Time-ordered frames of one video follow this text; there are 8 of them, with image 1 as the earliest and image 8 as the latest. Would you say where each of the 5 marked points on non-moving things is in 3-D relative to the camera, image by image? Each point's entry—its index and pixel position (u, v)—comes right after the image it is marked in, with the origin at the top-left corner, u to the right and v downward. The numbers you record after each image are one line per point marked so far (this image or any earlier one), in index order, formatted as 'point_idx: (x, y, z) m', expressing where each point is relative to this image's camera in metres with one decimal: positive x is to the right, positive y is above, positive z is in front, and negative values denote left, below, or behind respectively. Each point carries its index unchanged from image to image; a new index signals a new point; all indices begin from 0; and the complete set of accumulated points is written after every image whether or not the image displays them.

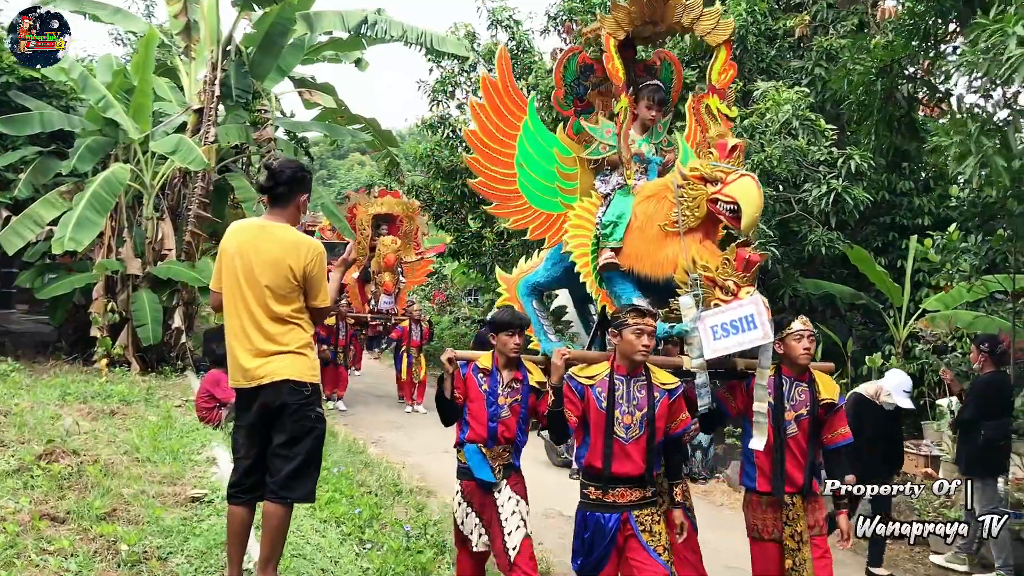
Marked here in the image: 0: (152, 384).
0: (-2.5, -0.7, +7.2) m
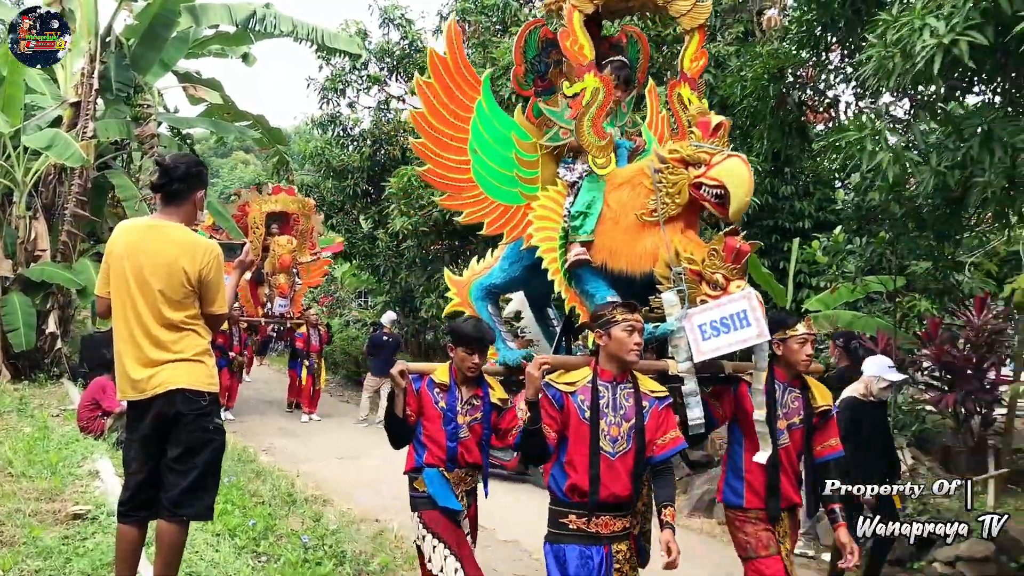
0: (-3.3, -0.7, +6.8) m
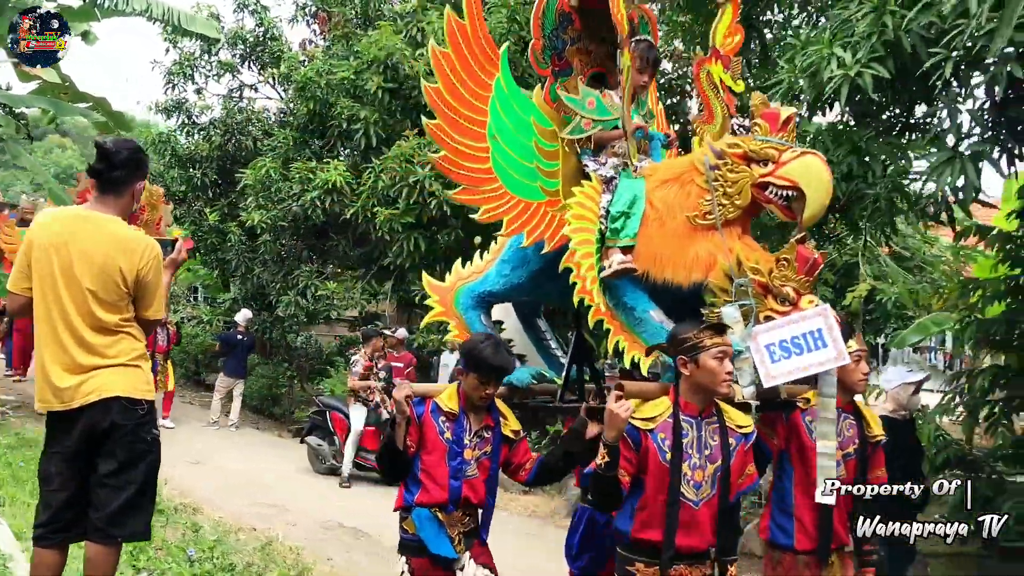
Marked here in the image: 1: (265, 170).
0: (-4.1, -0.6, +6.1) m
1: (-2.3, +1.1, +9.4) m
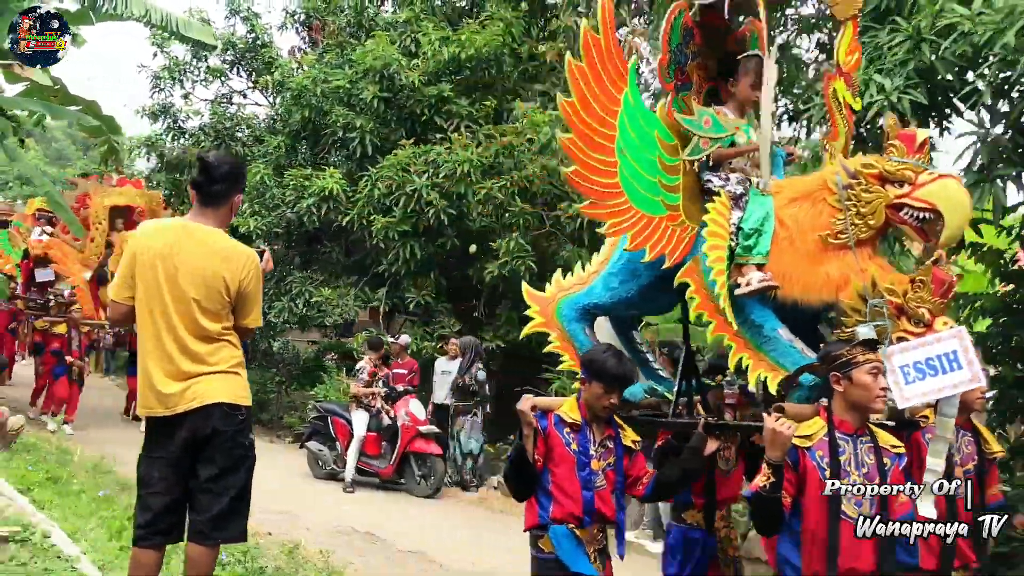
0: (-4.0, -0.6, +6.0) m
1: (-2.4, +1.1, +9.4) m
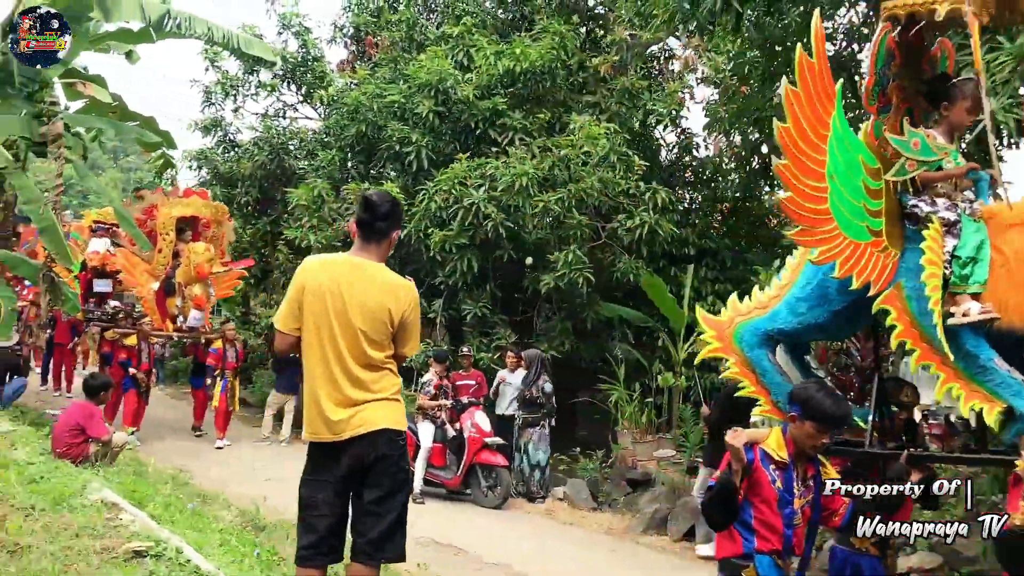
0: (-3.6, -0.7, +6.1) m
1: (-1.9, +0.9, +9.5) m
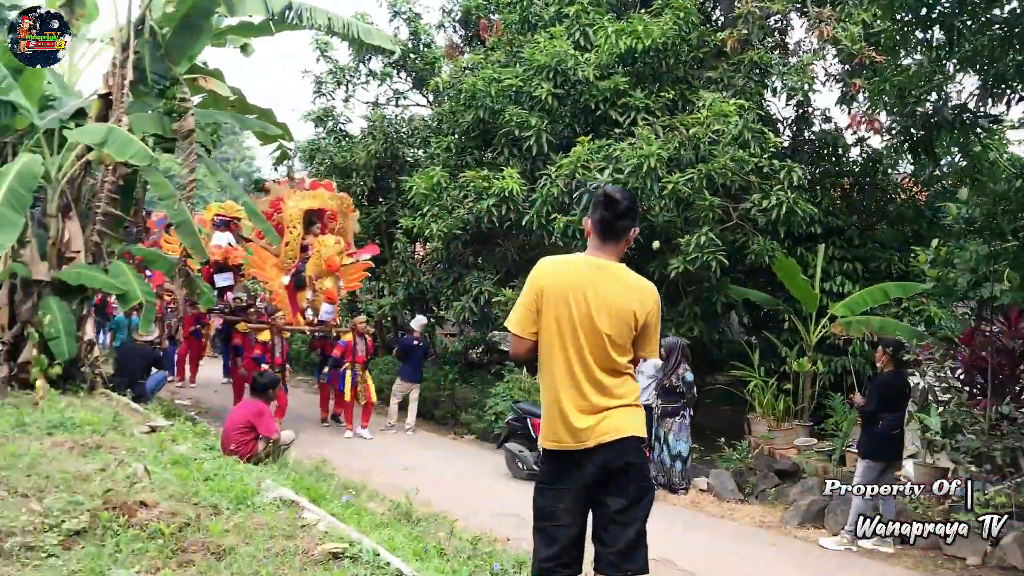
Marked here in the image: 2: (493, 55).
0: (-2.7, -0.7, +6.2) m
1: (-0.8, +1.1, +9.4) m
2: (-0.2, +2.3, +9.8) m
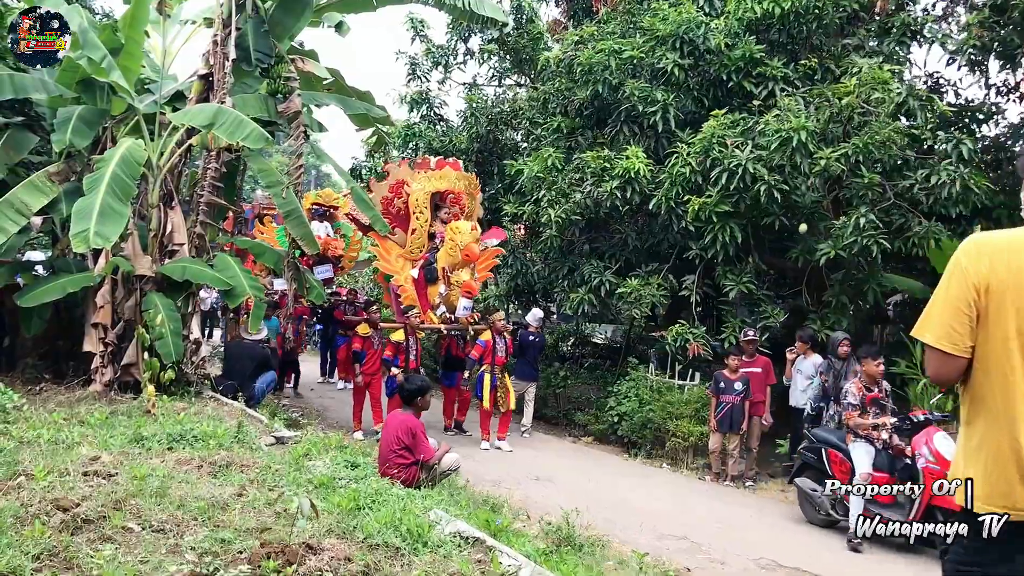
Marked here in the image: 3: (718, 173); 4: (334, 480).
0: (-1.8, -0.7, +5.7) m
1: (+0.3, +1.1, +8.7) m
2: (+0.9, +2.4, +9.0) m
3: (+1.6, +0.9, +7.5) m
4: (-0.7, -0.8, +4.0) m
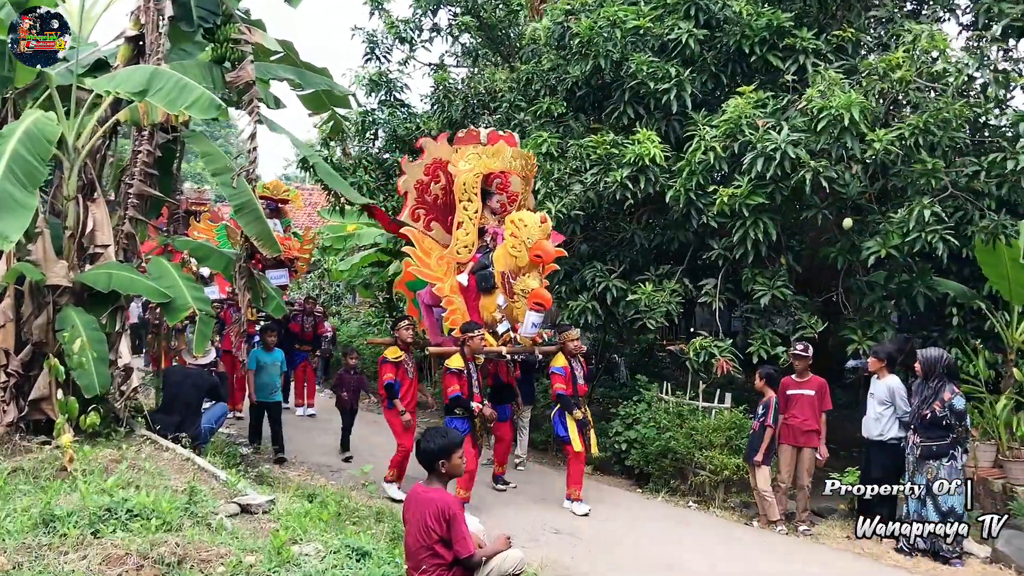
0: (-1.7, -0.8, +4.4) m
1: (+0.2, +1.1, +7.5) m
2: (+0.7, +2.3, +7.9) m
3: (+1.5, +0.8, +6.4) m
4: (-0.5, -0.8, +2.7) m
